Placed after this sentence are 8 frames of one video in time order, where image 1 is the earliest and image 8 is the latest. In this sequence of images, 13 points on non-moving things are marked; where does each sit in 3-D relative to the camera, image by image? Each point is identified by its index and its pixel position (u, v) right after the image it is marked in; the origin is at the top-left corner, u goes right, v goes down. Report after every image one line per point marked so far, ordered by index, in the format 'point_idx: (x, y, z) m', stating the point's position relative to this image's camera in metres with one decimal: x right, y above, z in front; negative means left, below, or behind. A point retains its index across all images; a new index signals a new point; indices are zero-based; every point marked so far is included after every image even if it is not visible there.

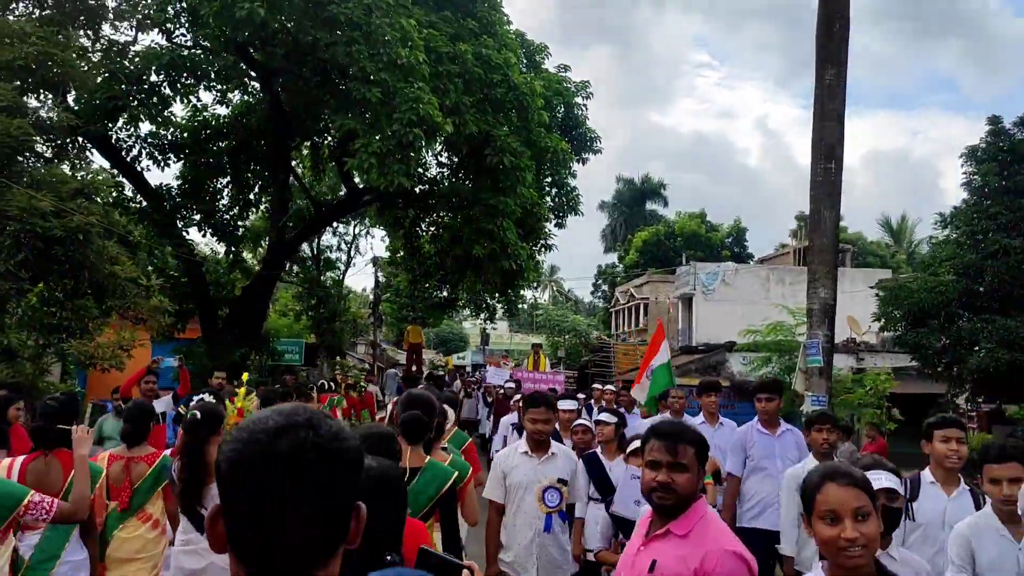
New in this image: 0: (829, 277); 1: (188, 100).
0: (+5.0, +0.2, +13.4) m
1: (-6.9, +4.0, +18.0) m
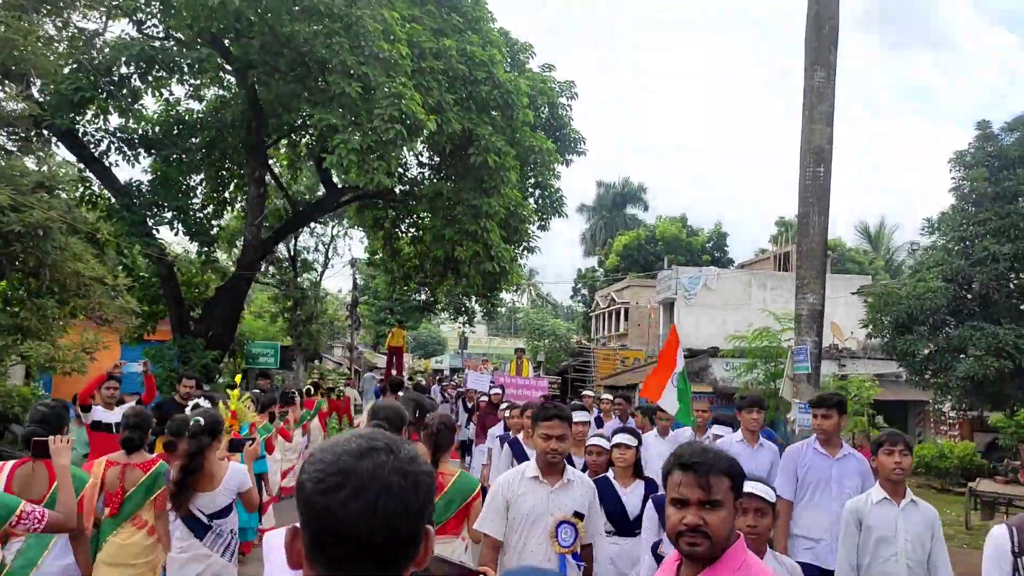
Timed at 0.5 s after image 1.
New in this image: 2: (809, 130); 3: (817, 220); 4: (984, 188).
0: (+4.7, +0.1, +13.1) m
1: (-7.2, +4.0, +17.5) m
2: (+4.6, +2.5, +13.3) m
3: (+4.7, +1.1, +13.1) m
4: (+6.8, +1.5, +12.2) m
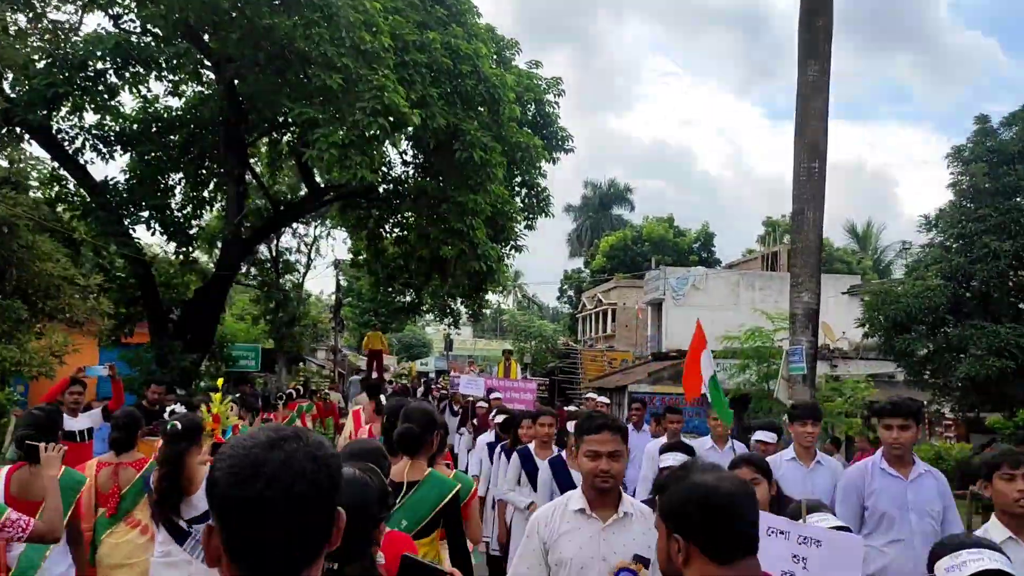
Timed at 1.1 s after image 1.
0: (+4.6, +0.1, +12.8) m
1: (-7.5, +4.0, +17.0) m
2: (+4.4, +2.5, +13.0) m
3: (+4.5, +1.1, +12.8) m
4: (+6.6, +1.5, +11.9) m
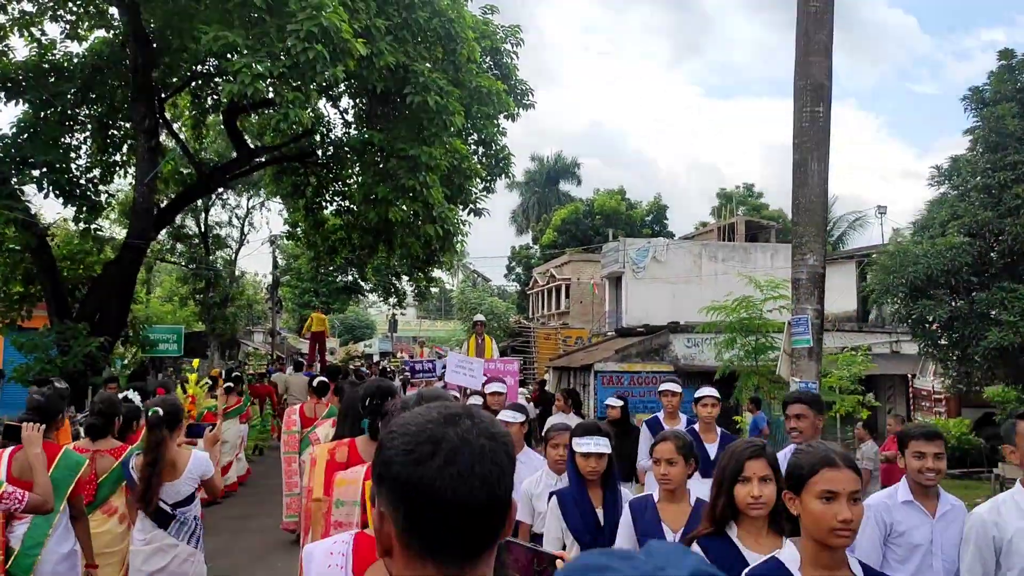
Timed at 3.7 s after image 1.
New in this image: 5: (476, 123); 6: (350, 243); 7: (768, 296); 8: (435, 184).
0: (+4.1, +0.6, +11.3) m
1: (-8.3, +4.4, +14.5) m
2: (+3.9, +3.0, +11.4) m
3: (+4.0, +1.6, +11.3) m
4: (+6.2, +2.0, +10.5) m
5: (-0.6, +2.7, +13.9) m
6: (-3.7, +1.0, +19.1) m
7: (+4.3, -0.1, +14.3) m
8: (-1.1, +1.5, +12.4) m
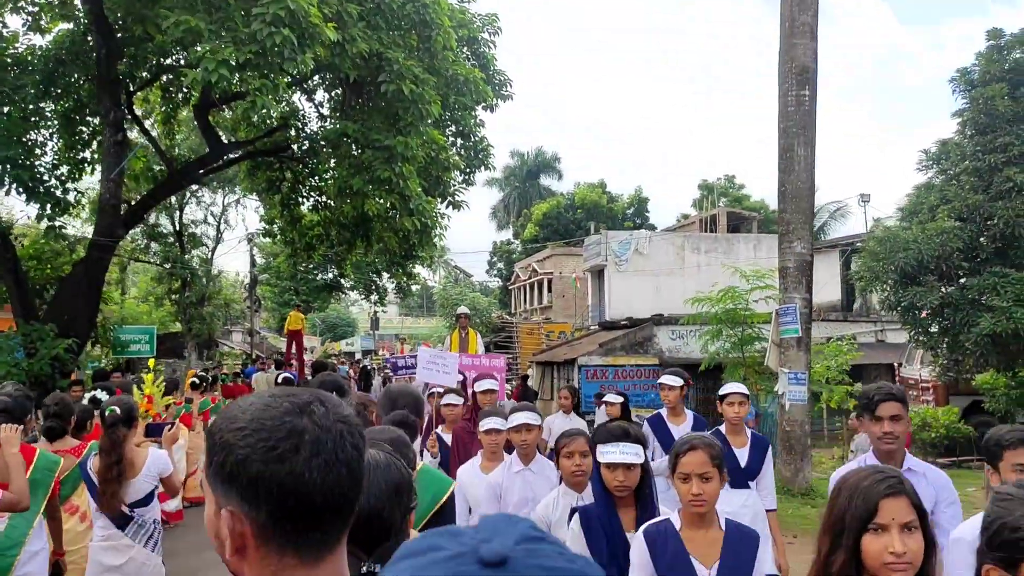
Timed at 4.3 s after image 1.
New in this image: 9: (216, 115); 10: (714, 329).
0: (+3.8, +0.8, +11.0) m
1: (-8.7, +4.4, +14.0) m
2: (+3.6, +3.2, +11.1) m
3: (+3.8, +1.7, +11.0) m
4: (+5.9, +2.2, +10.3) m
5: (-0.9, +2.8, +13.6) m
6: (-4.1, +1.1, +18.7) m
7: (+4.0, 0.0, +14.1) m
8: (-1.4, +1.6, +12.1) m
9: (-6.5, +3.8, +18.6) m
10: (+3.4, -0.7, +14.2) m
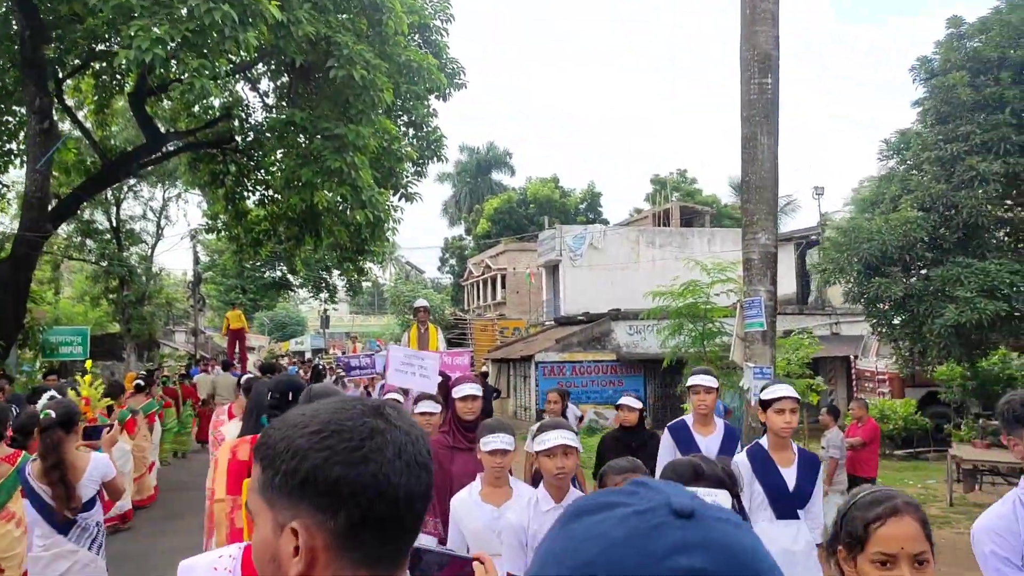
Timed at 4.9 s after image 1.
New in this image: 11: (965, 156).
0: (+3.3, +0.9, +10.8) m
1: (-9.4, +4.4, +13.0) m
2: (+3.0, +3.2, +10.8) m
3: (+3.2, +1.8, +10.8) m
4: (+5.4, +2.3, +10.2) m
5: (-1.6, +2.9, +13.0) m
6: (-5.0, +1.1, +18.0) m
7: (+3.3, +0.1, +13.9) m
8: (-2.0, +1.6, +11.5) m
9: (-7.5, +3.8, +17.8) m
10: (+2.7, -0.6, +14.0) m
11: (+5.4, +1.6, +10.2) m
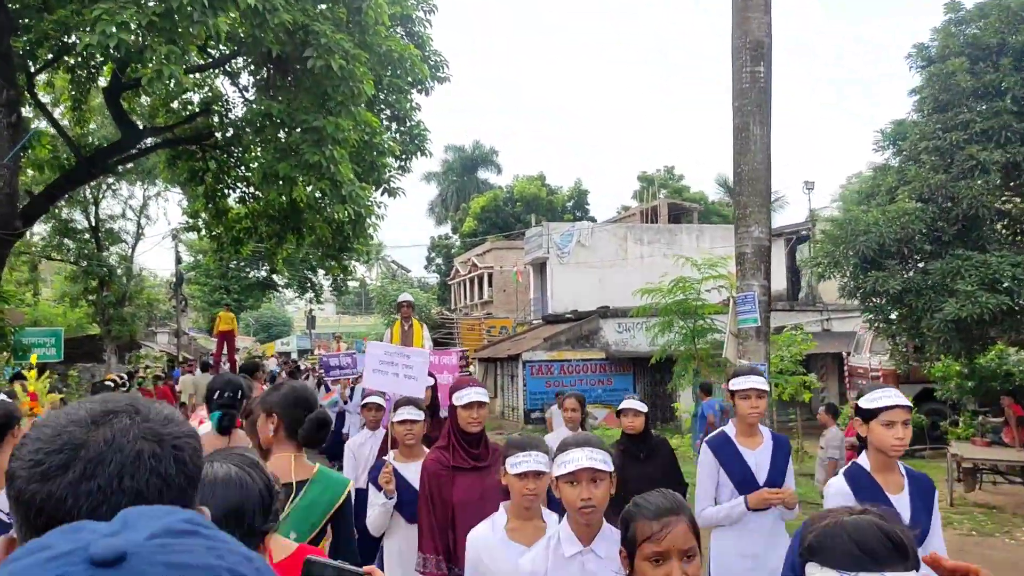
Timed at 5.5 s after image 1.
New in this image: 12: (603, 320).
0: (+3.1, +0.9, +10.5) m
1: (-9.6, +4.4, +12.5) m
2: (+2.9, +3.3, +10.5) m
3: (+3.0, +1.9, +10.4) m
4: (+5.2, +2.4, +9.9) m
5: (-1.8, +2.9, +12.7) m
6: (-5.3, +1.2, +17.6) m
7: (+3.1, +0.2, +13.6) m
8: (-2.2, +1.7, +11.1) m
9: (-7.8, +3.8, +17.3) m
10: (+2.5, -0.5, +13.6) m
11: (+5.3, +1.7, +9.9) m
12: (+2.1, -0.8, +19.8) m
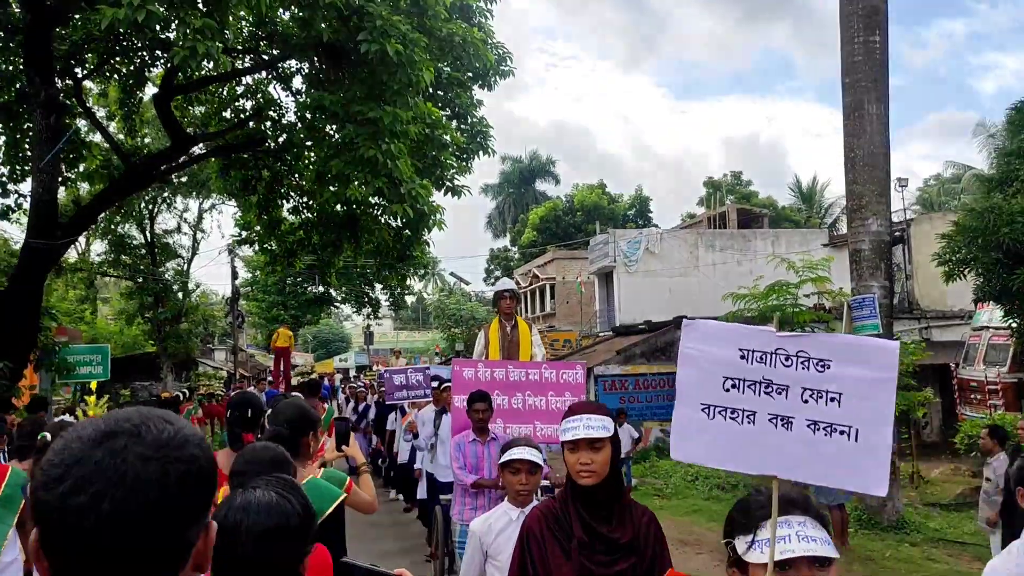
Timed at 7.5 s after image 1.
0: (+4.0, +0.9, +9.1) m
1: (-8.6, +4.1, +12.0) m
2: (+3.7, +3.3, +9.2) m
3: (+3.9, +1.9, +9.1) m
4: (+6.0, +2.4, +8.4) m
5: (-0.8, +2.8, +11.6) m
6: (-4.0, +0.9, +16.7) m
7: (+4.1, +0.1, +12.1) m
8: (-1.3, +1.6, +10.1) m
9: (-6.5, +3.5, +16.6) m
10: (+3.6, -0.6, +12.2) m
11: (+6.1, +1.7, +8.4) m
12: (+3.6, -1.0, +18.5) m
